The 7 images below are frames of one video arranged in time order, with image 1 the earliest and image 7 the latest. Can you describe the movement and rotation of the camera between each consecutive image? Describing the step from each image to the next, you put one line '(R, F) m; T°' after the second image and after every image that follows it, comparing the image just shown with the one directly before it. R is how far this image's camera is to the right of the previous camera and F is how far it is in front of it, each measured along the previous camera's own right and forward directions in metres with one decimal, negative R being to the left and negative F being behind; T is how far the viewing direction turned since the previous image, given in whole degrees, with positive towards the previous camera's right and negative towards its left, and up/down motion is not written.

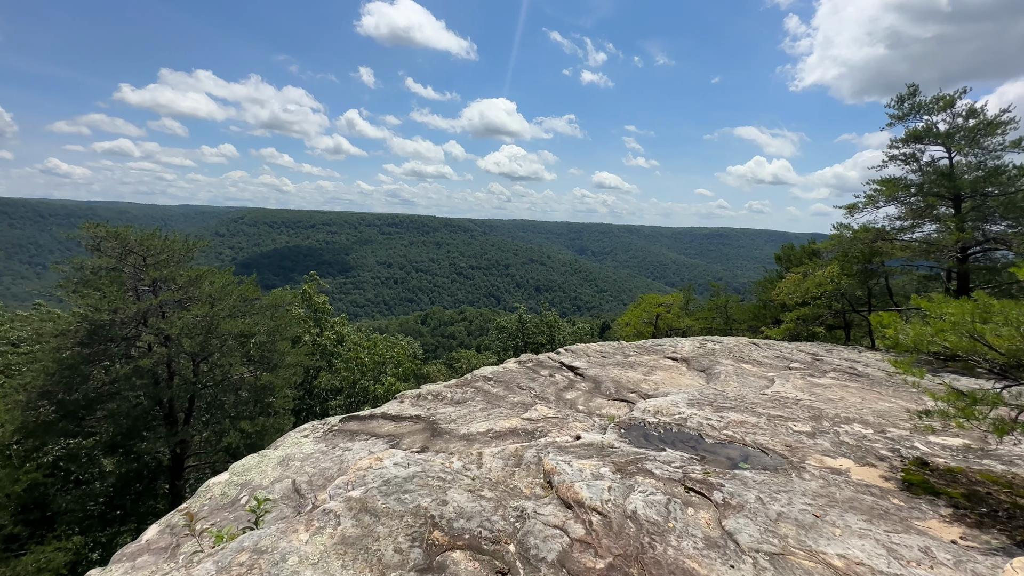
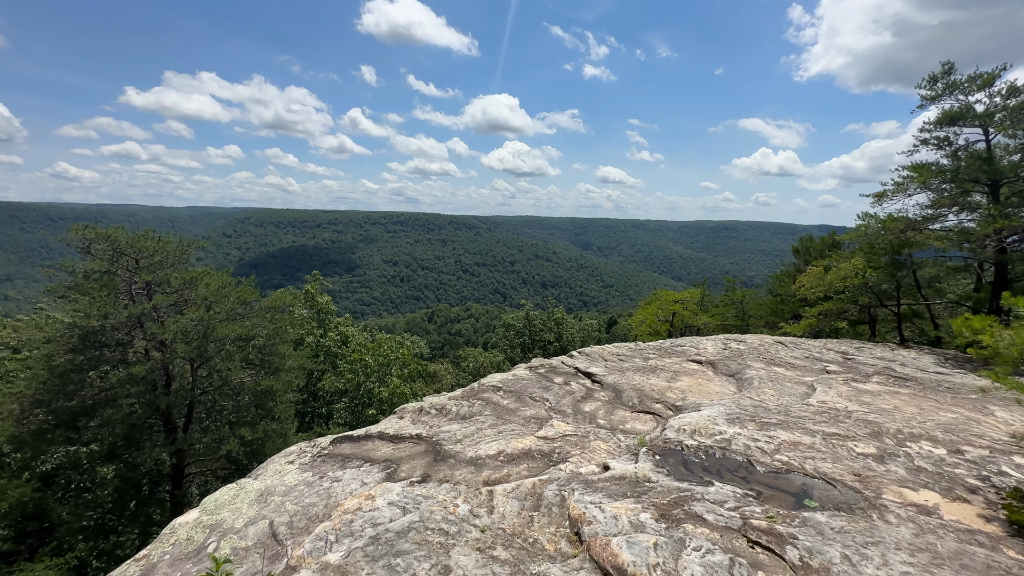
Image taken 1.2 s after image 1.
(-0.1, +0.7) m; -1°
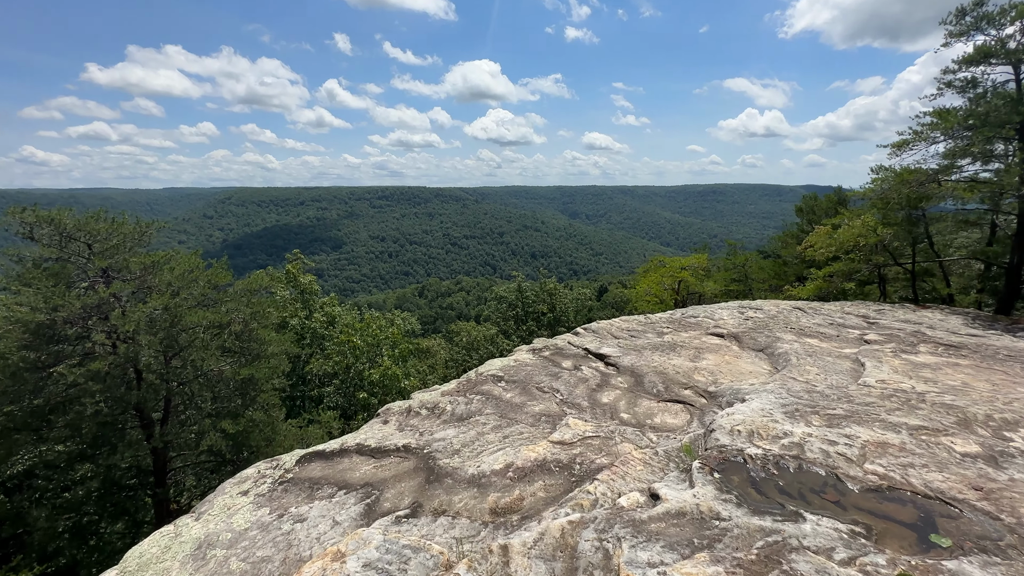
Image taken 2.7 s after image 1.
(-0.1, +1.1) m; +1°
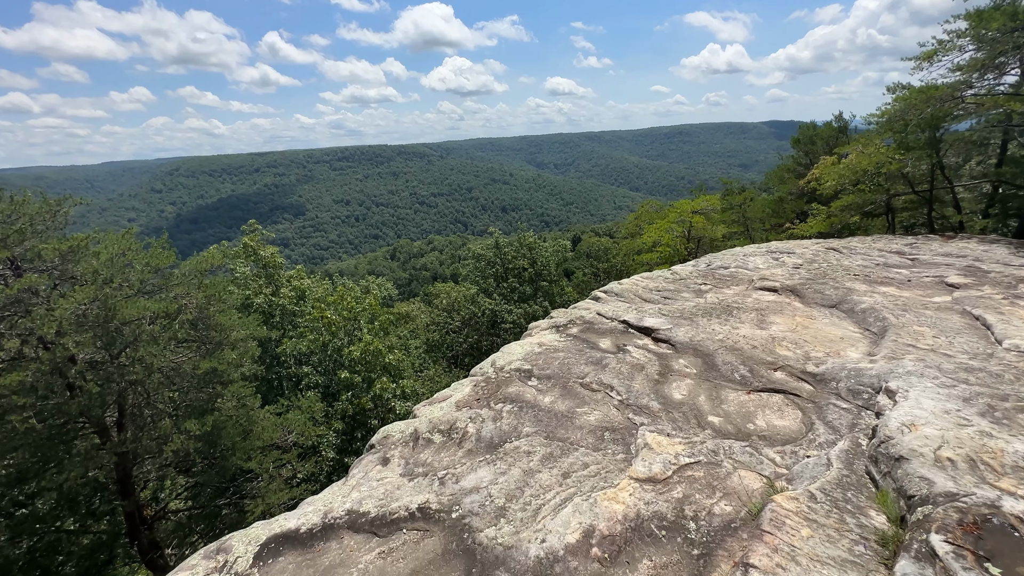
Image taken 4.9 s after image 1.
(-0.5, +1.6) m; +3°
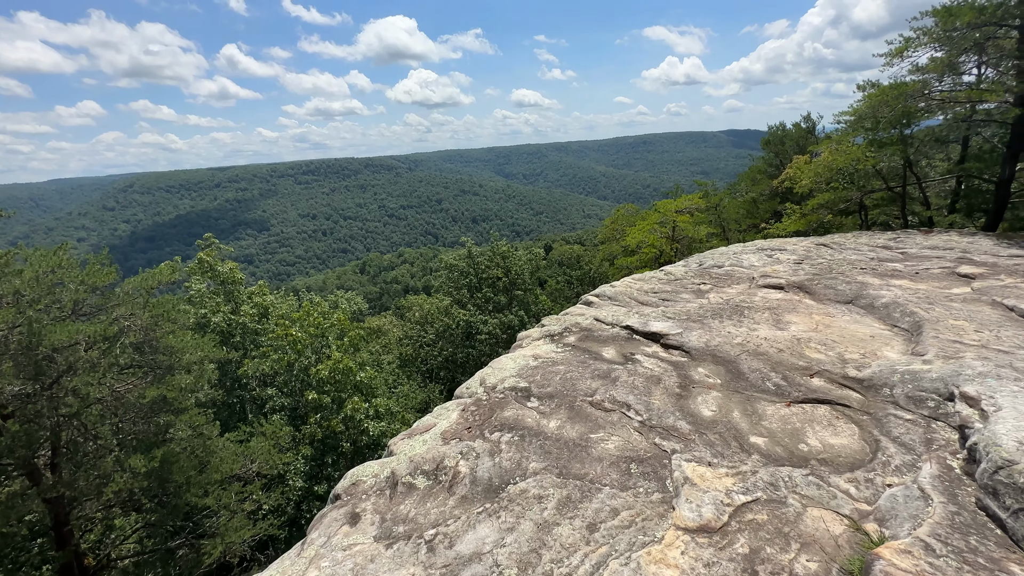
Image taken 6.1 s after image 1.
(-0.2, +0.7) m; +3°
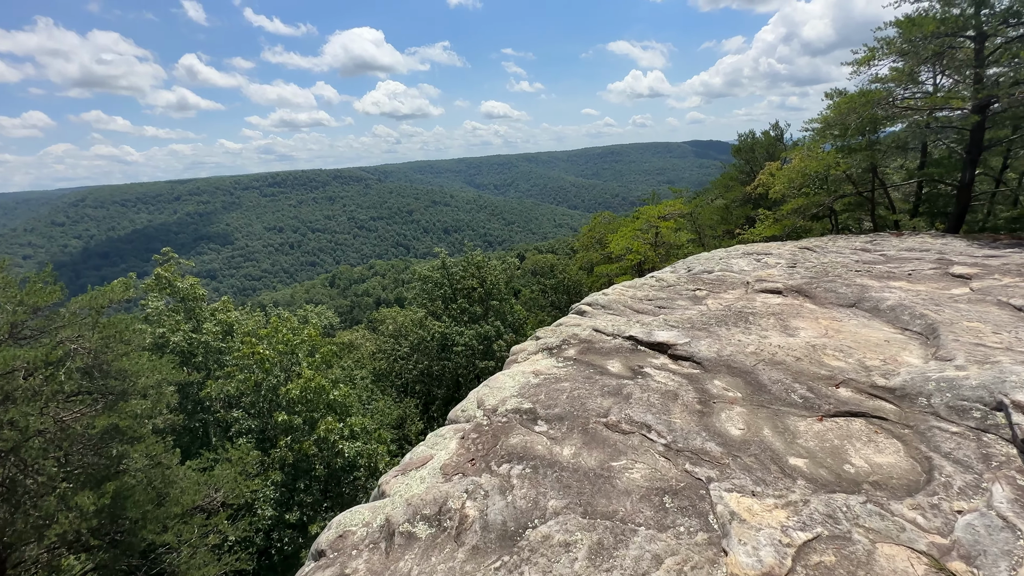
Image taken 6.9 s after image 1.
(-0.2, +0.4) m; +3°
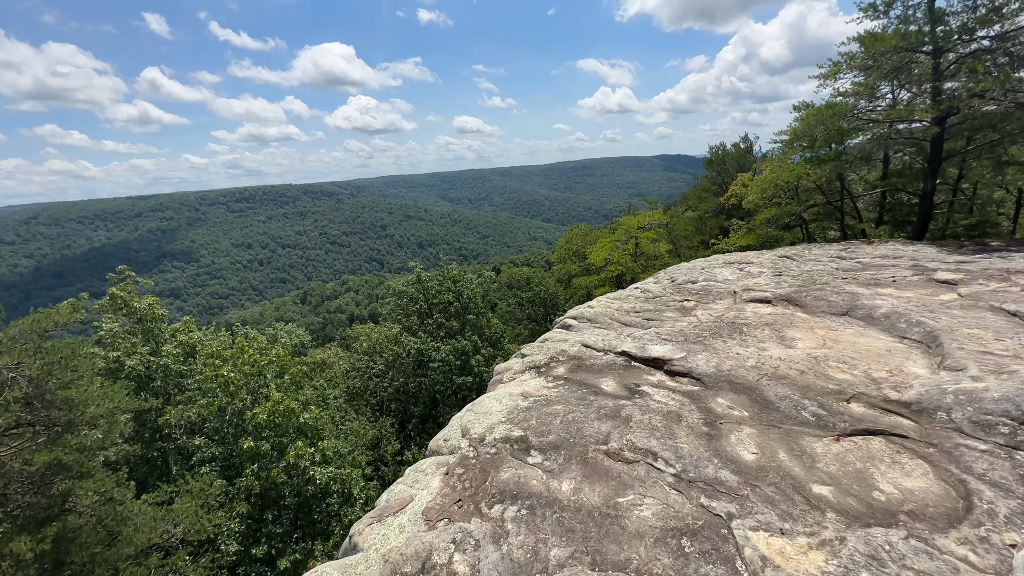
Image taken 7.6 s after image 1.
(-0.1, +0.3) m; +3°
